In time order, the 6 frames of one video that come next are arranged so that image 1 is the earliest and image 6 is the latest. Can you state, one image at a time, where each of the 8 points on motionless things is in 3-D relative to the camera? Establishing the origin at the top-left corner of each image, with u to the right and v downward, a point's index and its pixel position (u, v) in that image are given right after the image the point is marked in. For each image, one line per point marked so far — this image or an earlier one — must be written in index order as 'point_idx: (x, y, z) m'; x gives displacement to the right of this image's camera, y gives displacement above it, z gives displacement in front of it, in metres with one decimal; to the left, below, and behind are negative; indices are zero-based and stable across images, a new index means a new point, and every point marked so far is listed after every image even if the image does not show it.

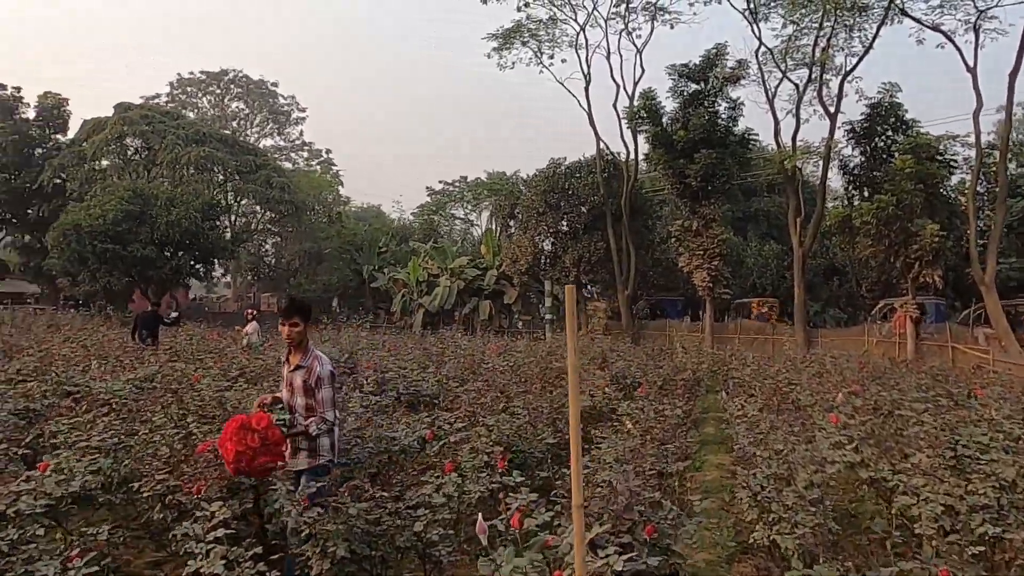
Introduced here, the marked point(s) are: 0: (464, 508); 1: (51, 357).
0: (-0.3, -1.3, +4.5) m
1: (-6.4, -1.0, +10.6) m
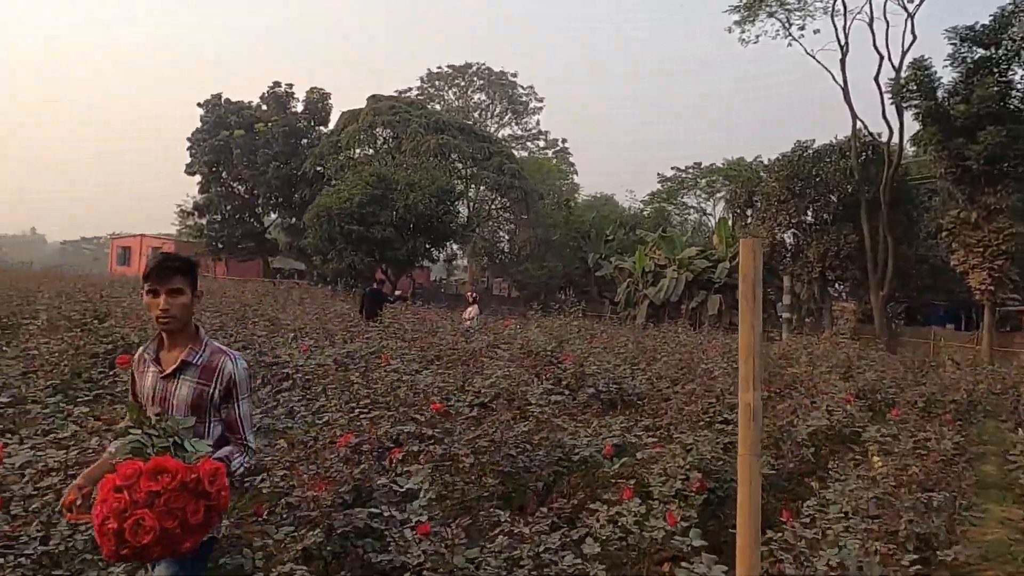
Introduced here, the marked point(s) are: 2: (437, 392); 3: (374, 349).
0: (+0.6, -1.2, +3.5) m
1: (-3.4, -0.6, +11.1) m
2: (-0.6, -0.8, +5.8) m
3: (-1.6, -0.7, +9.1) m
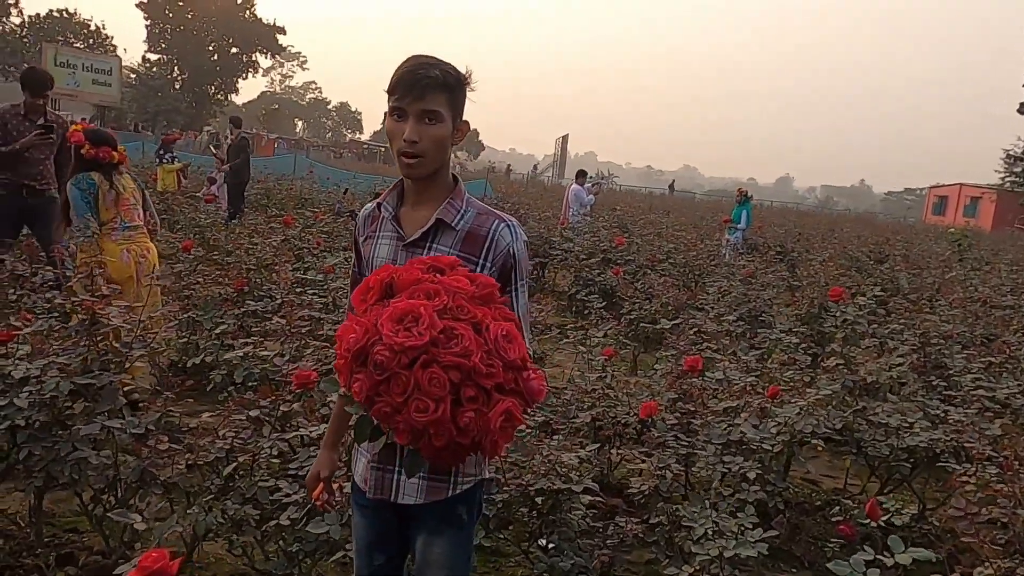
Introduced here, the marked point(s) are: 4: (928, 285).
0: (+2.5, -1.2, +1.2) m
1: (+6.7, -0.1, +8.6) m
2: (+3.8, -0.6, +3.4) m
3: (+5.9, -0.4, +6.0) m
4: (+4.2, 0.0, +7.7) m
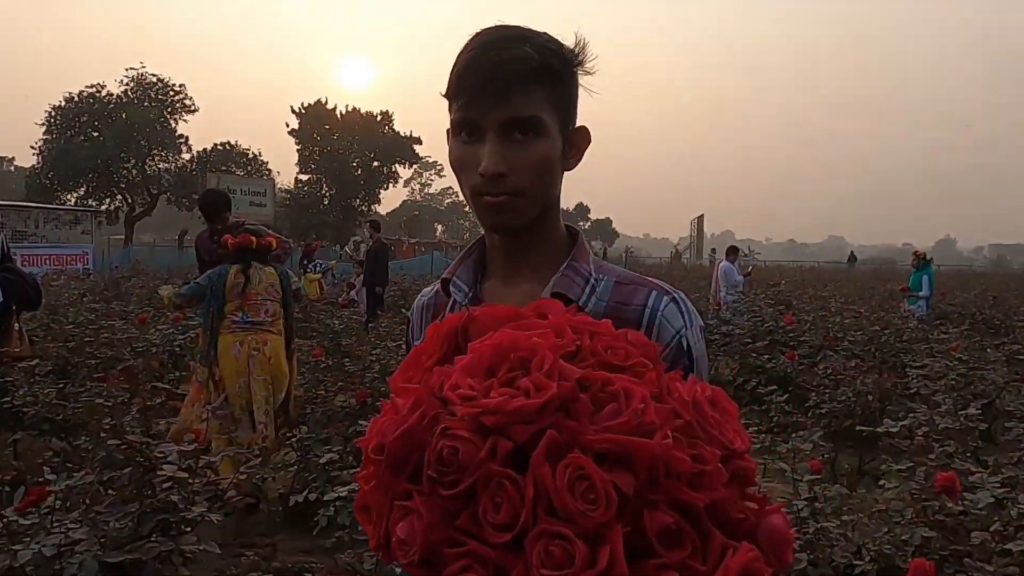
0: (+2.7, -1.1, -0.1) m
1: (+8.1, -0.5, +6.5) m
2: (+4.3, -0.7, +1.8) m
3: (+6.9, -0.6, +4.1) m
4: (+5.5, -0.5, +6.1) m
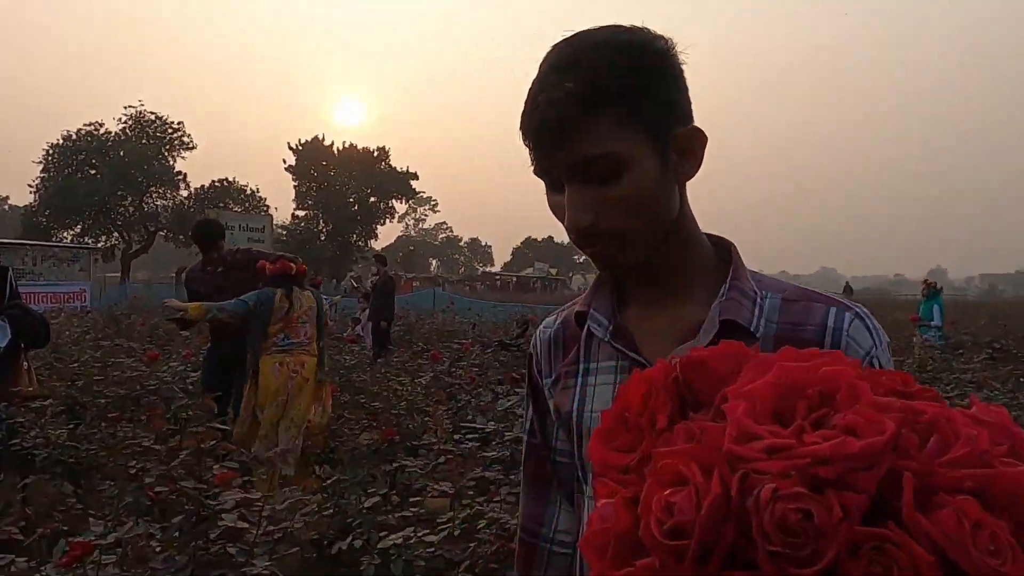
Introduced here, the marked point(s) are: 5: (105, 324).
0: (+2.9, -1.0, -0.3) m
1: (+8.3, -0.7, +6.4) m
2: (+4.5, -0.7, +1.7) m
3: (+7.1, -0.7, +4.0) m
4: (+5.7, -0.7, +6.0) m
5: (-5.9, -0.5, +11.0) m
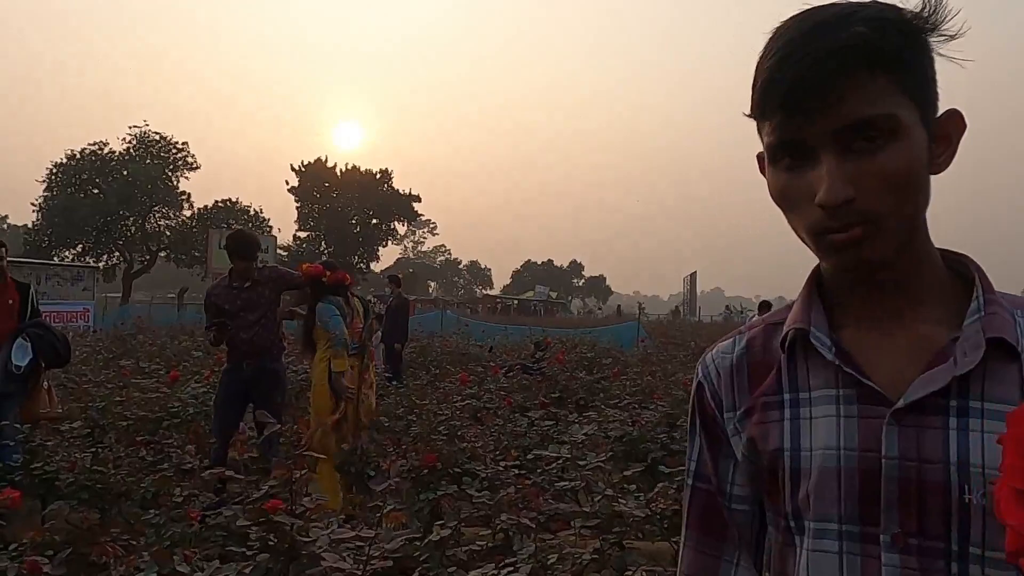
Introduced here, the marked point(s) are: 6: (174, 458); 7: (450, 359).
0: (+3.1, -1.0, -0.5) m
1: (+8.5, -1.0, +6.3) m
2: (+4.8, -0.8, +1.6) m
3: (+7.3, -0.9, +3.9) m
4: (+5.9, -0.9, +5.8) m
5: (-5.7, -0.8, +10.9) m
6: (-1.8, -0.9, +4.0) m
7: (-0.9, -1.0, +10.4) m
